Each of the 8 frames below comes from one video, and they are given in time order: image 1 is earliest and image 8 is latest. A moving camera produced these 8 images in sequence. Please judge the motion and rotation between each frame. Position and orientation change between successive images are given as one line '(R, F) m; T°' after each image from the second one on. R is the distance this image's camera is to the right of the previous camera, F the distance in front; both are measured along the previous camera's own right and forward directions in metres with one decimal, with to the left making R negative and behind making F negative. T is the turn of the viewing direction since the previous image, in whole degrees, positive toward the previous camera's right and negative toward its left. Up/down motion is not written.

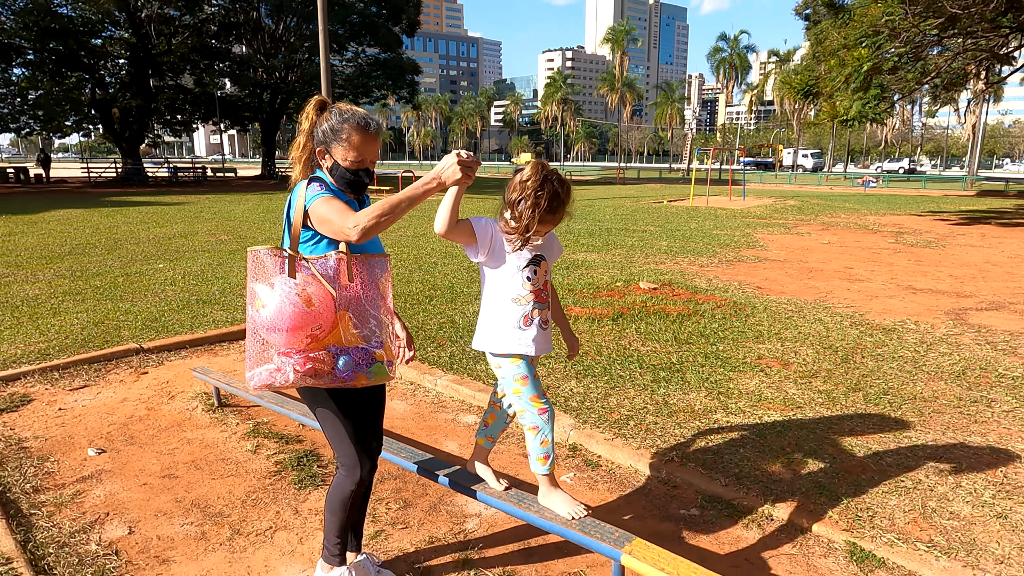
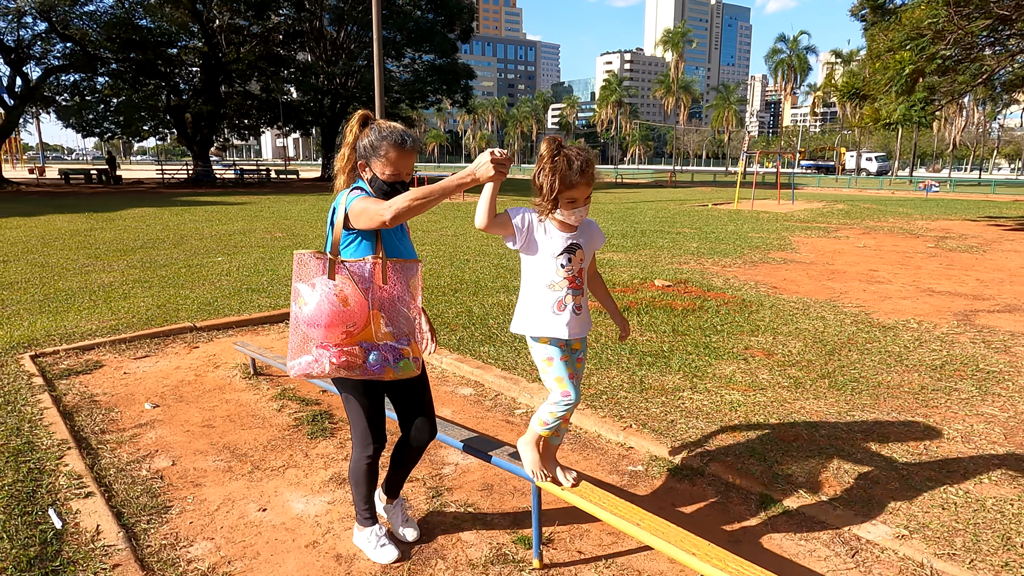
(+0.4, -0.5) m; -5°
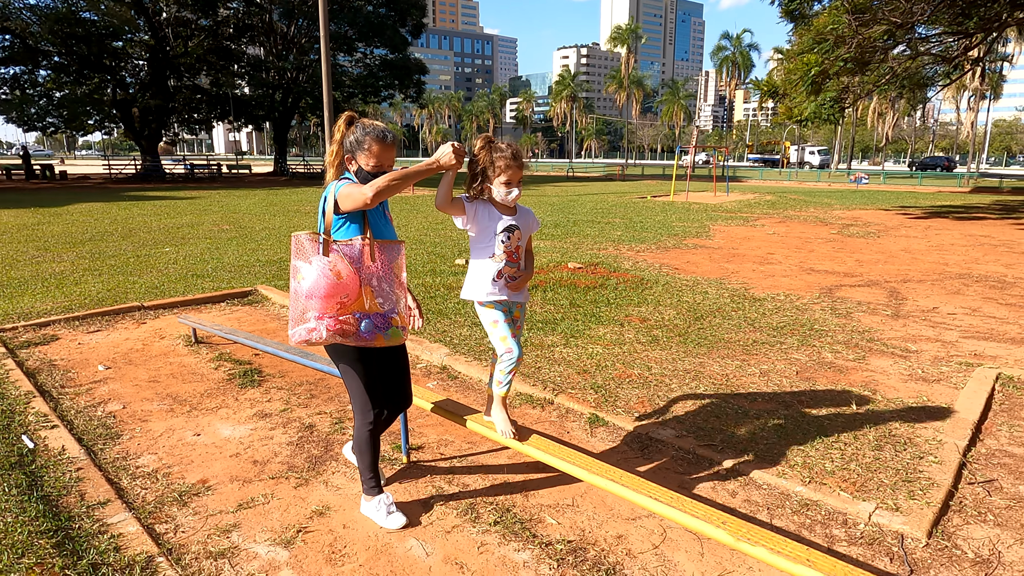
(+0.4, -0.8) m; +3°
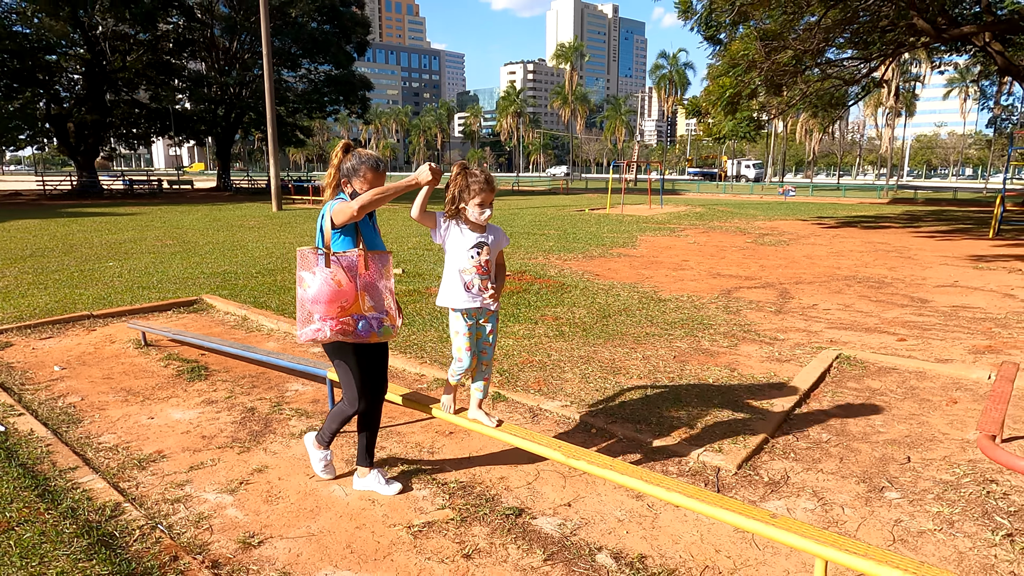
(+0.2, -0.7) m; +4°
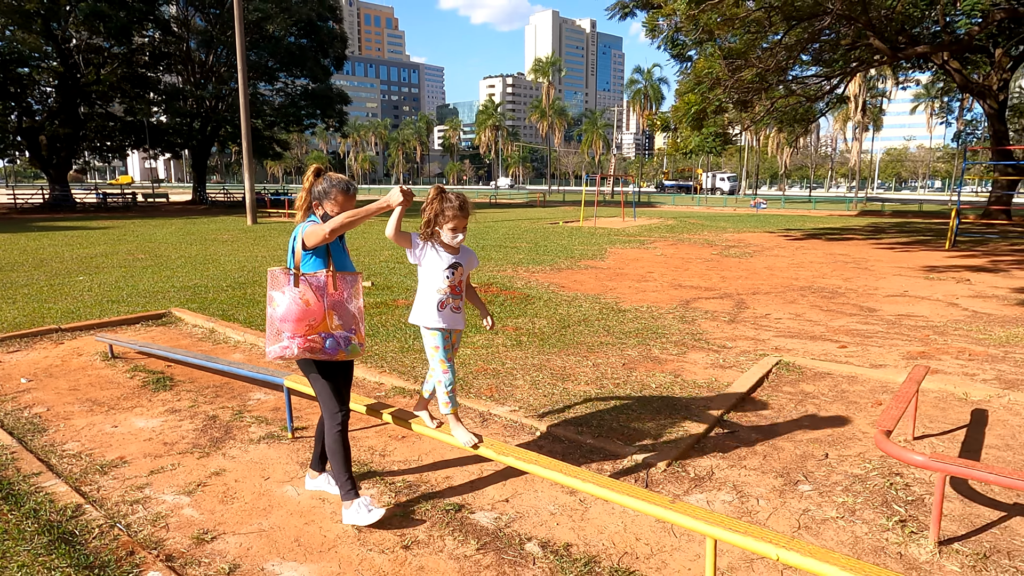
(+0.2, -0.2) m; +2°
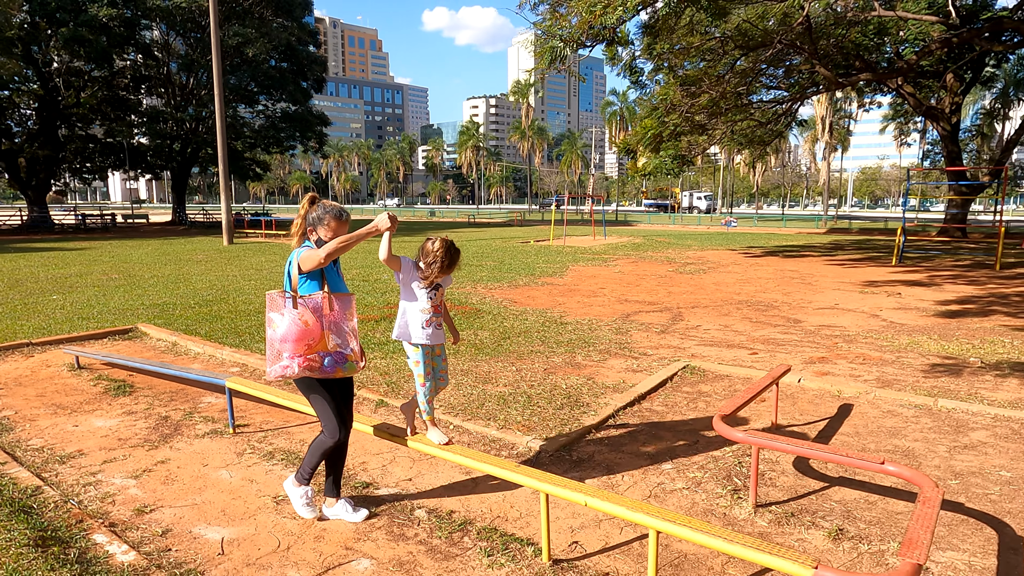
(+0.5, -0.6) m; +1°
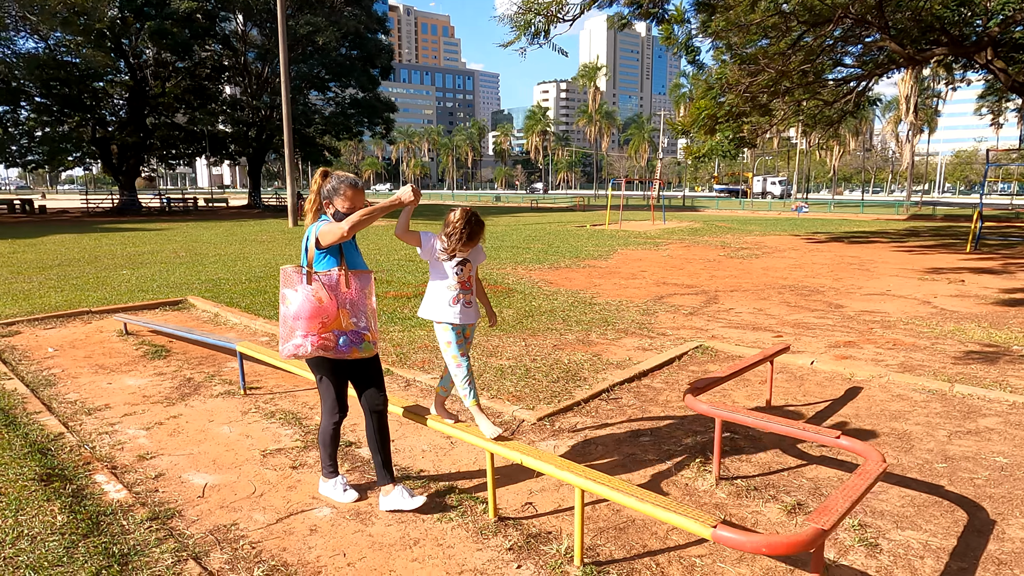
(+0.5, -0.1) m; -6°
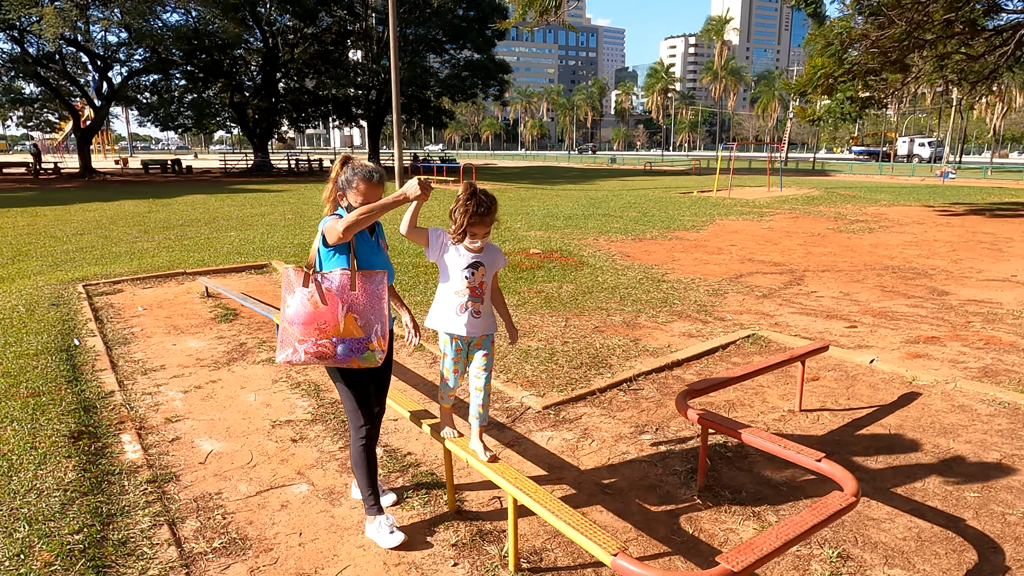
(+0.6, +0.1) m; -10°
